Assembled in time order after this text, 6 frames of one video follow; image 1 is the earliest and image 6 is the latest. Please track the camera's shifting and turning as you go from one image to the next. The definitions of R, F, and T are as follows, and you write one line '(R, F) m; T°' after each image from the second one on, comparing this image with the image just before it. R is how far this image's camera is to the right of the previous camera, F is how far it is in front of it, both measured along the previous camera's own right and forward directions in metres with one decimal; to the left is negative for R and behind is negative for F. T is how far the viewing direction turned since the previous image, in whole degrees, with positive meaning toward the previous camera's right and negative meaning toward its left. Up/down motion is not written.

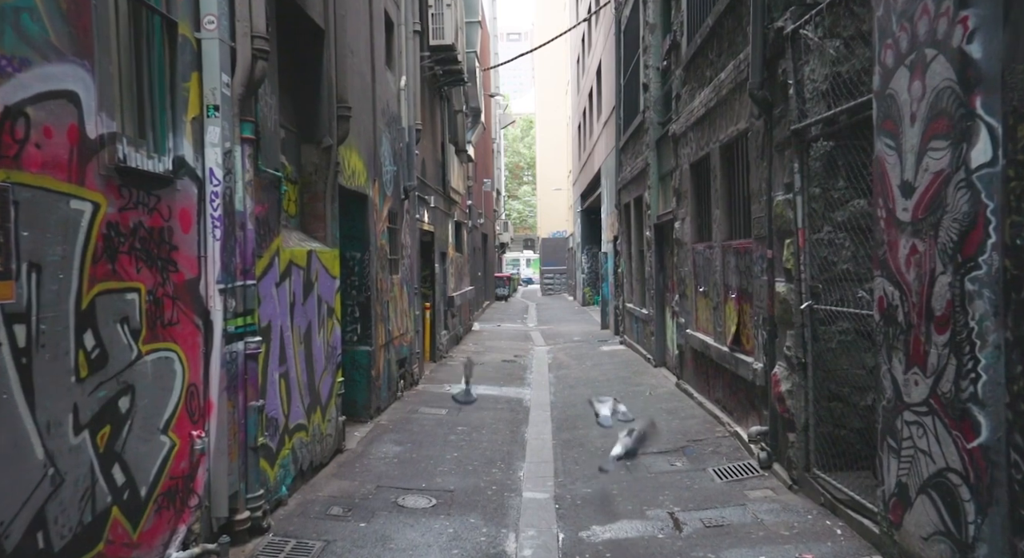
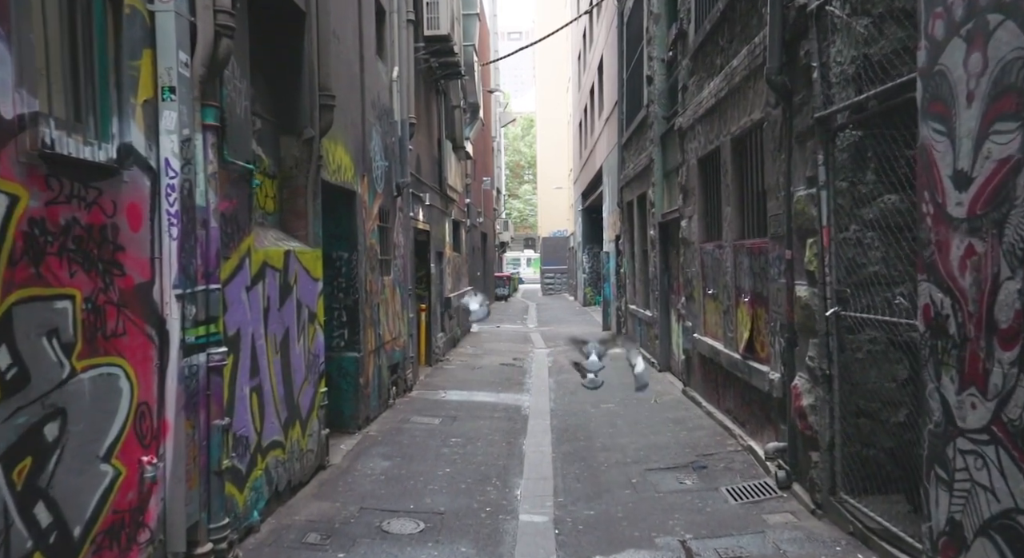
(0.0, +0.6) m; 0°
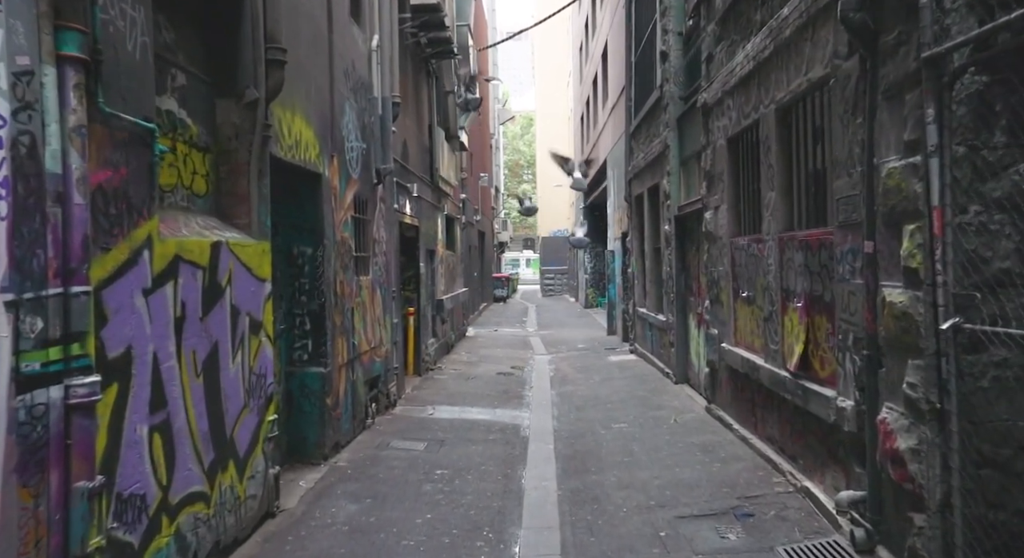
(0.0, +1.5) m; 0°
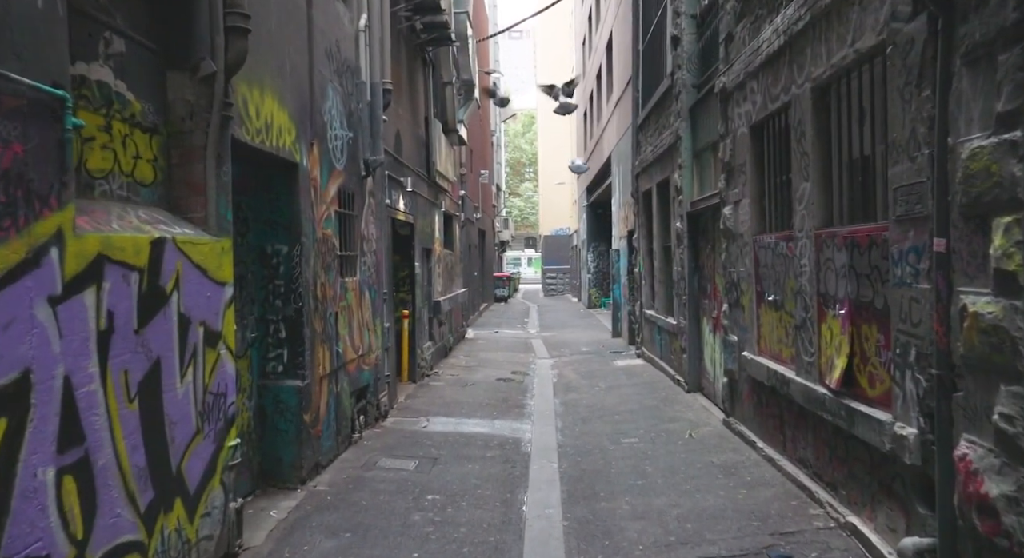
(0.0, +0.8) m; 0°
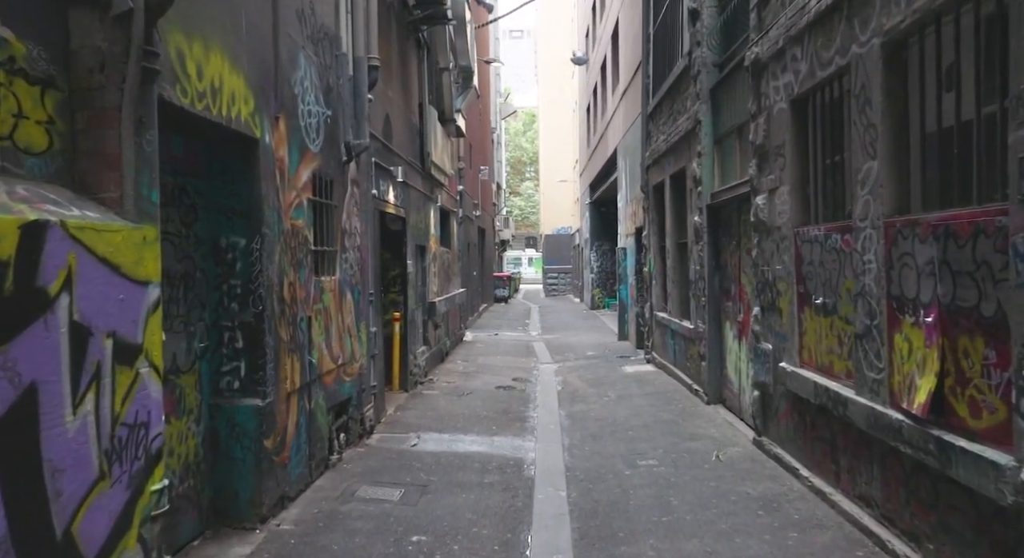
(0.0, +1.1) m; 0°
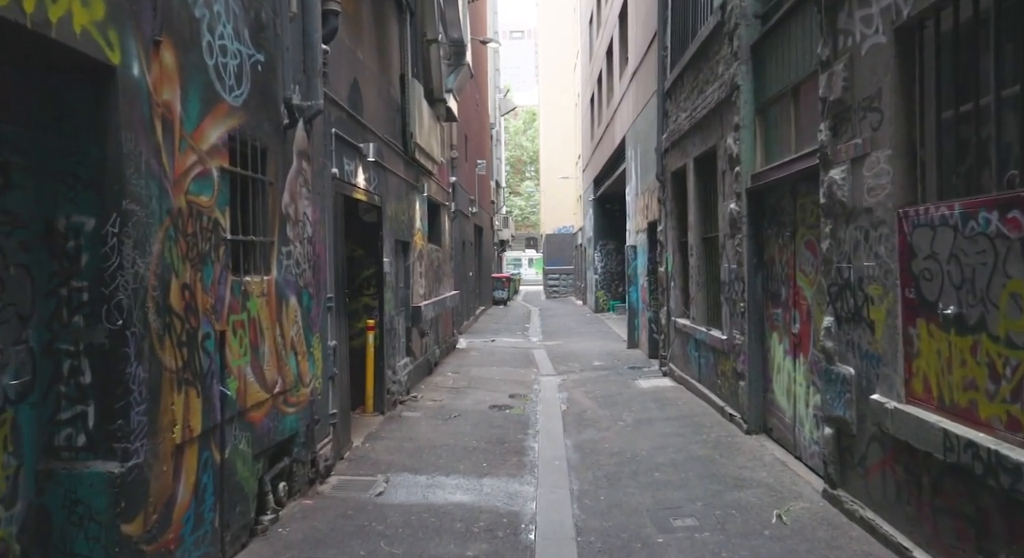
(+0.1, +1.9) m; 0°
